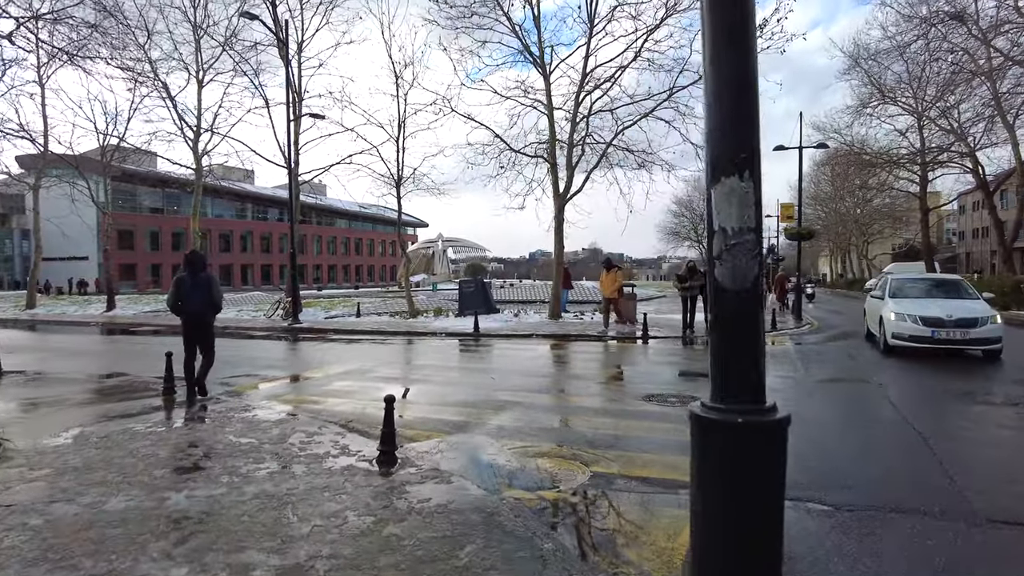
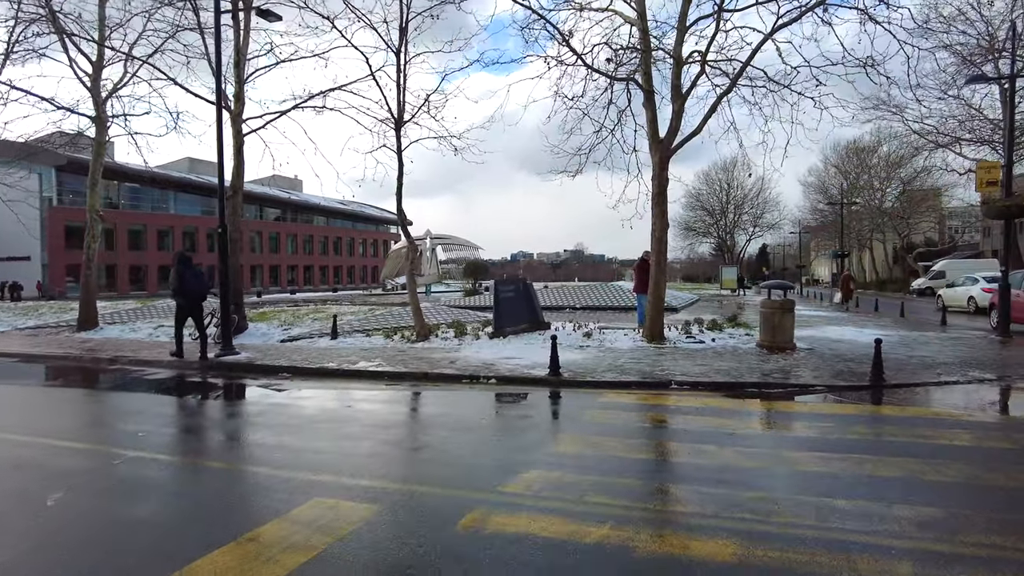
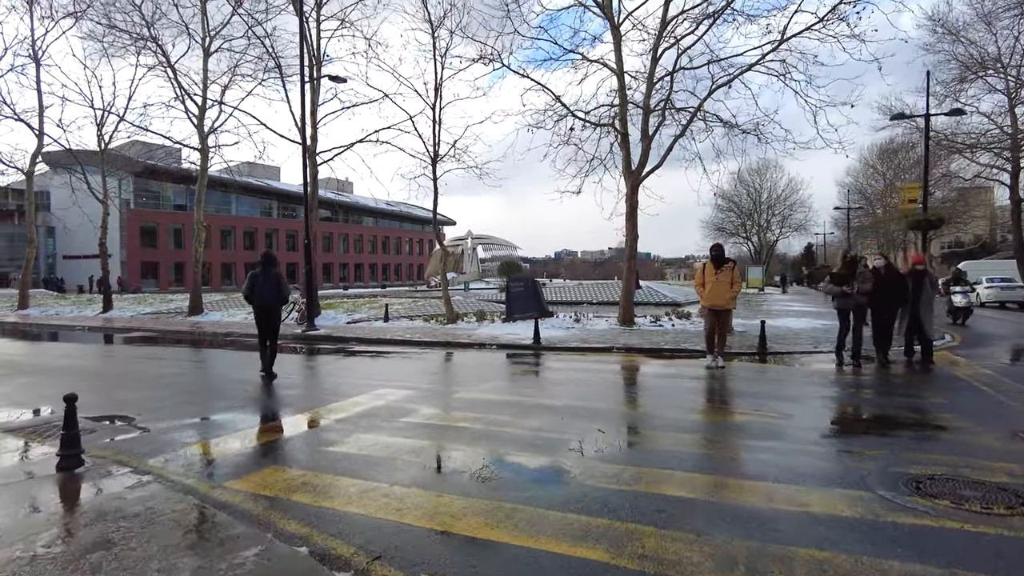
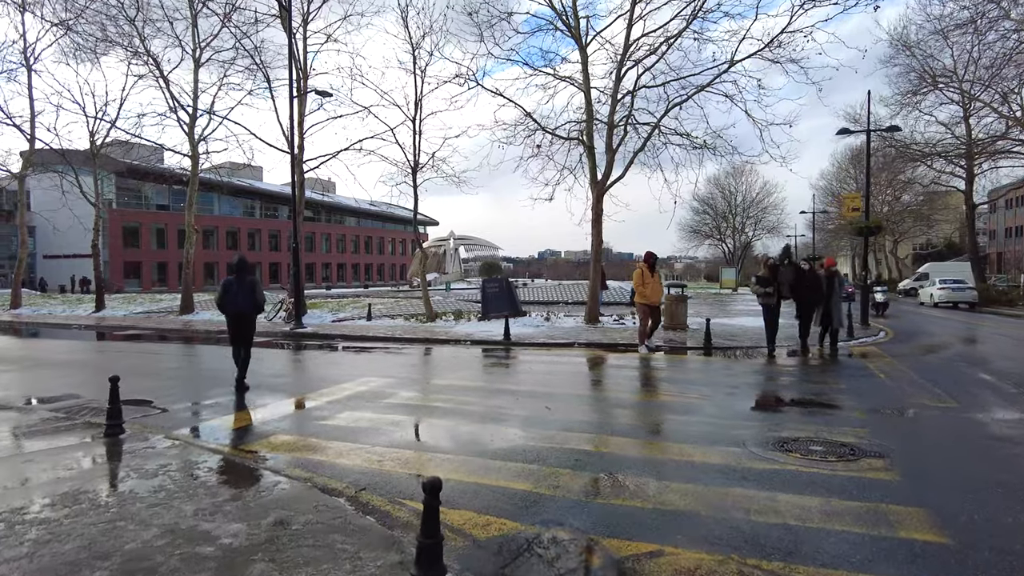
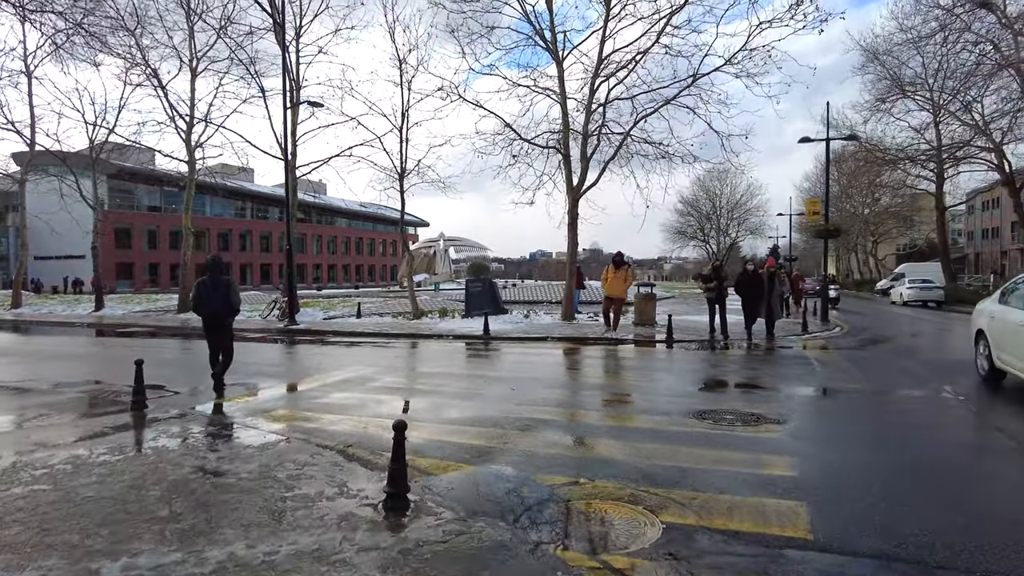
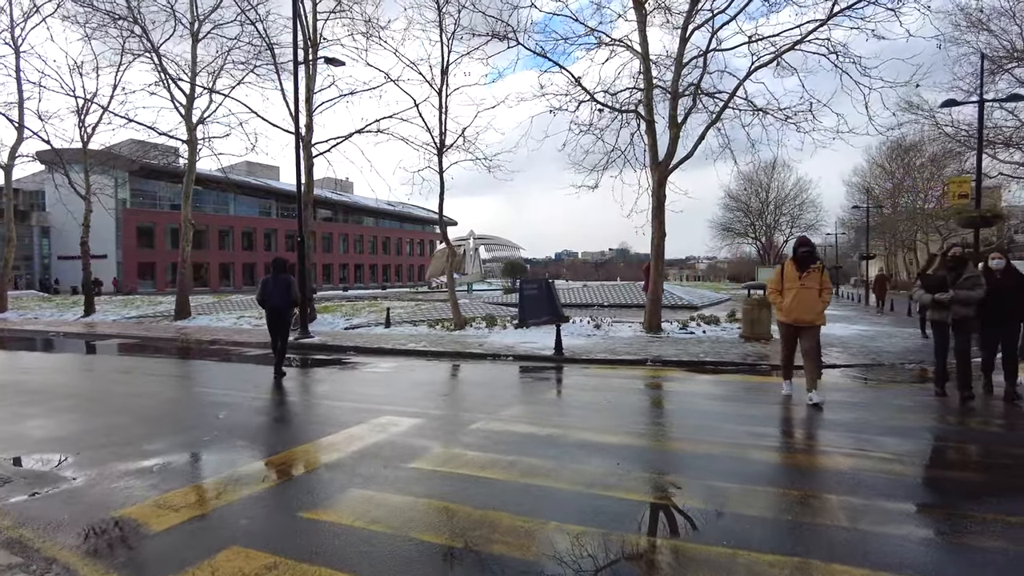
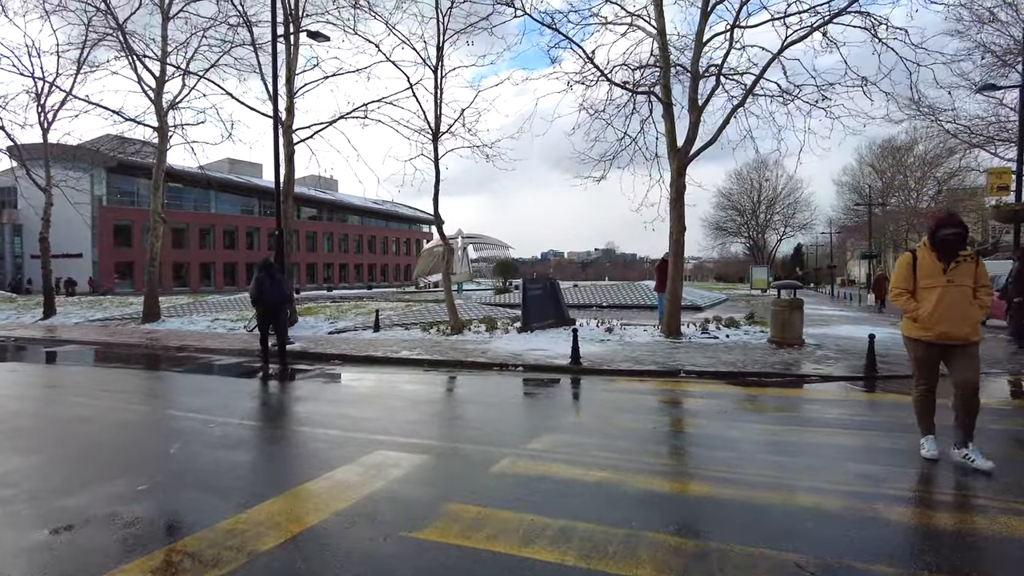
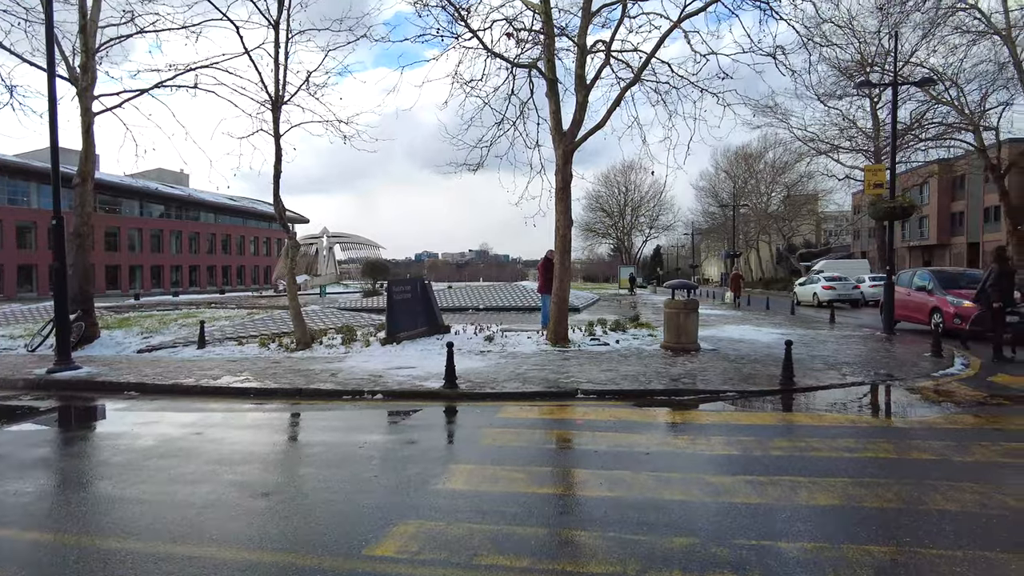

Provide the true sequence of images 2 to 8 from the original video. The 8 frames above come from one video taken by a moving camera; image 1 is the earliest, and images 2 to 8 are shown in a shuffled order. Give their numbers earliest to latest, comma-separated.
5, 4, 3, 6, 7, 2, 8
